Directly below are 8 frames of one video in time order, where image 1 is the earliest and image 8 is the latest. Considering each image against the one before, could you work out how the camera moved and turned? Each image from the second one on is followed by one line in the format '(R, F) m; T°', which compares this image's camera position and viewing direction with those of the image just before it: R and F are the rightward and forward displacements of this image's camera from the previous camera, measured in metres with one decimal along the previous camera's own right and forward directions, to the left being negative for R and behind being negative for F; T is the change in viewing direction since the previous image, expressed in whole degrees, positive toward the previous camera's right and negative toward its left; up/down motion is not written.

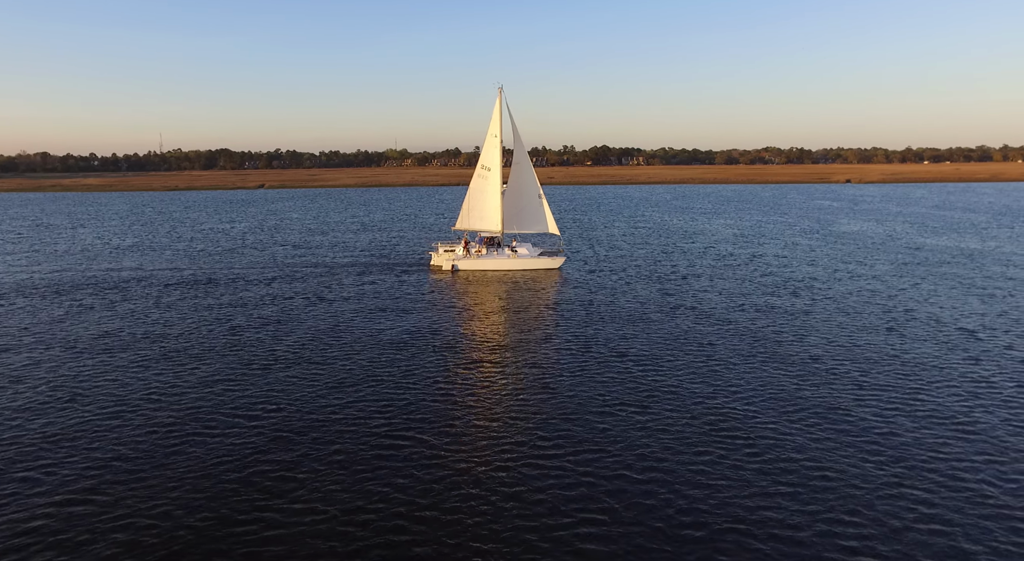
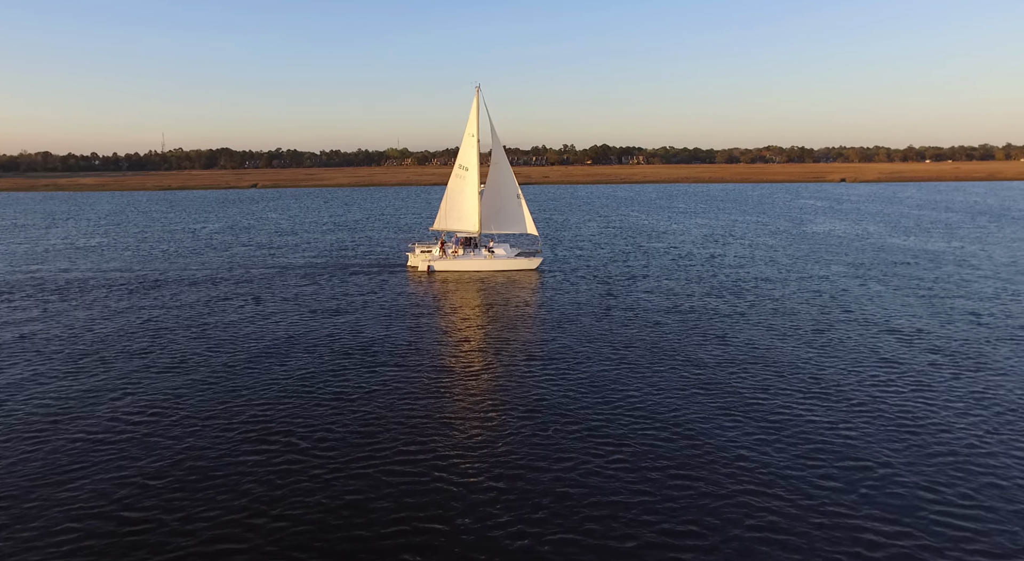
(+4.5, -0.3) m; 0°
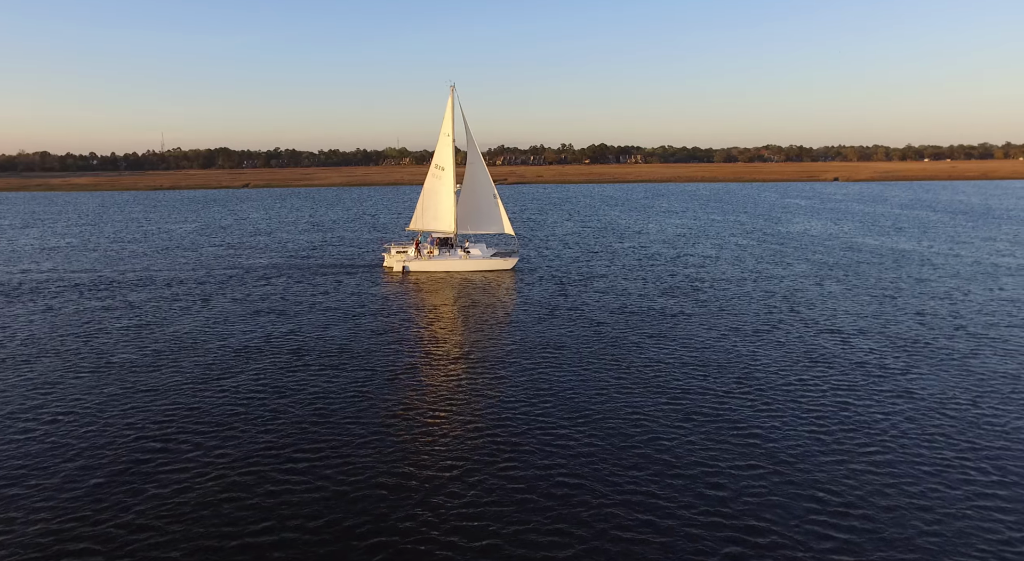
(+3.6, -0.3) m; 0°
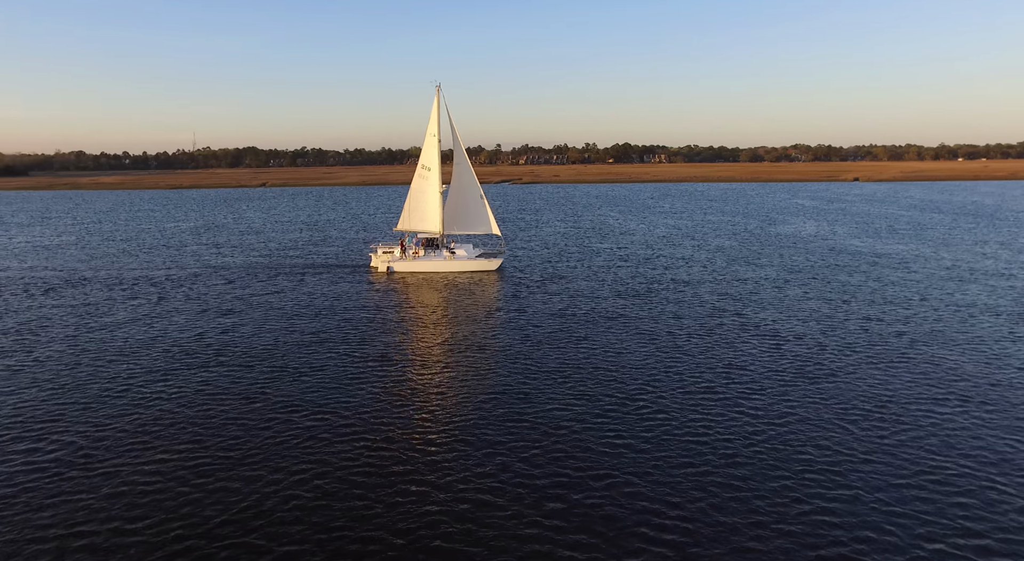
(+5.5, -0.5) m; -2°
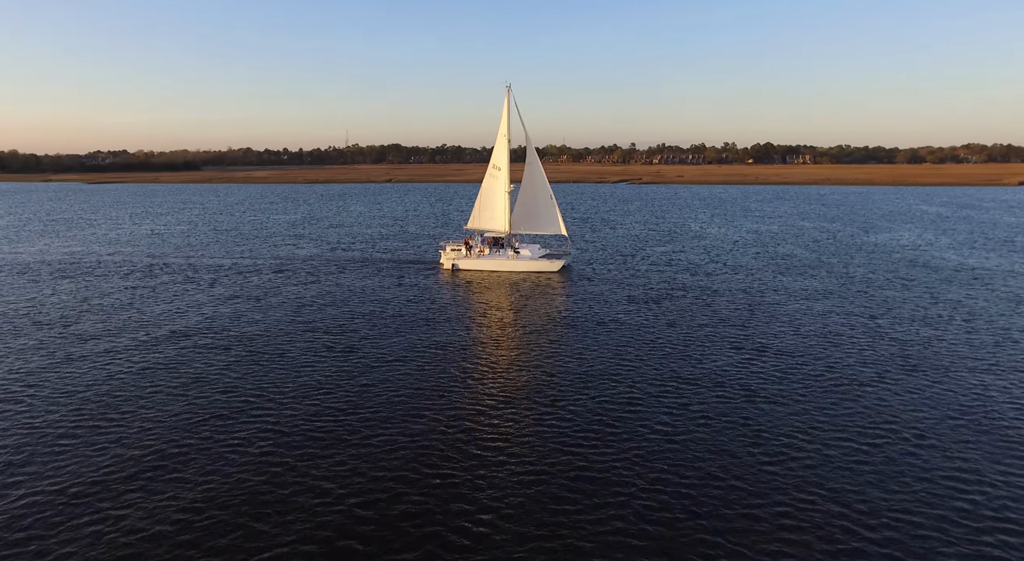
(+8.9, -0.7) m; -11°
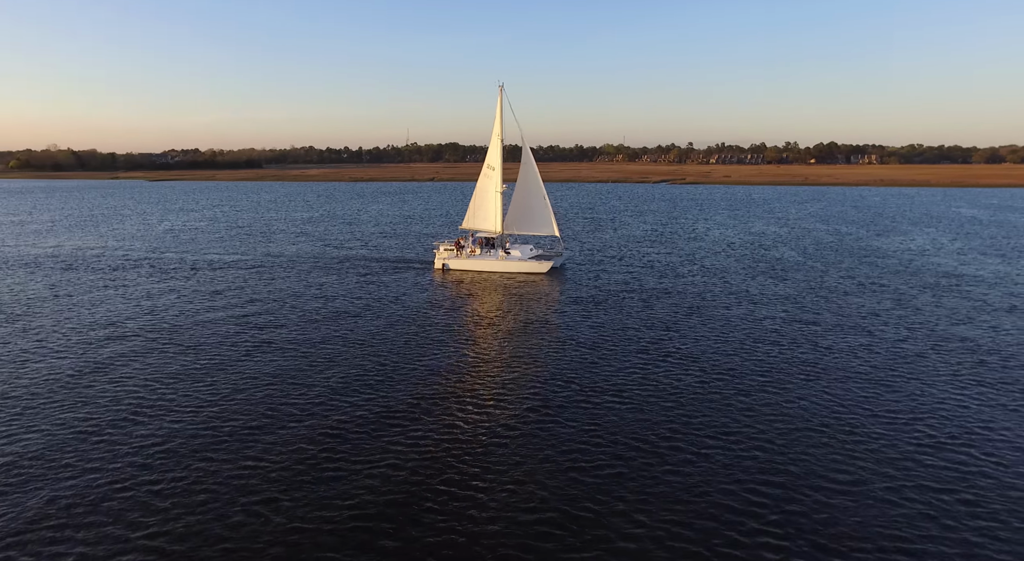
(+8.6, -0.8) m; -4°
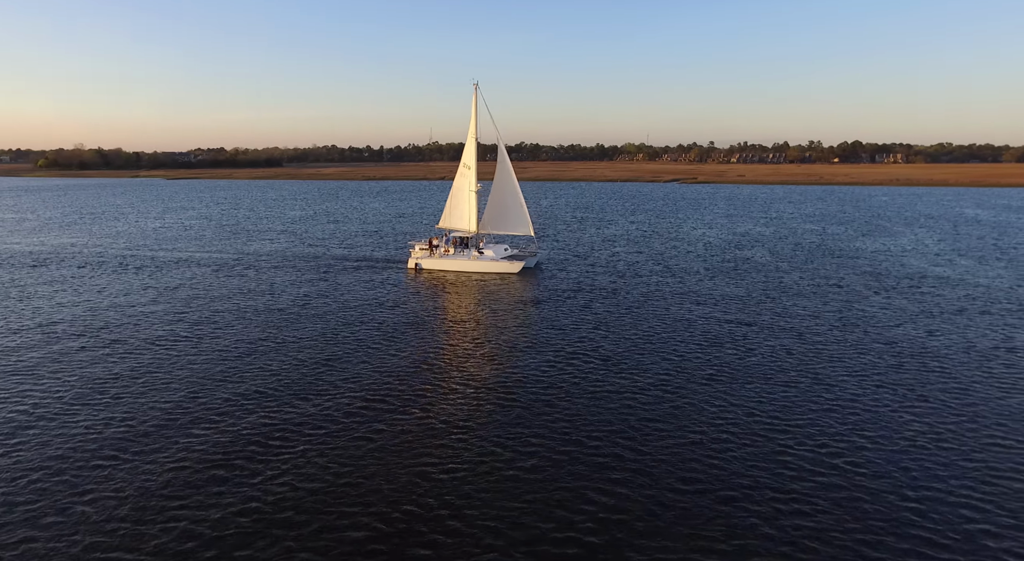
(+6.3, -0.3) m; -2°
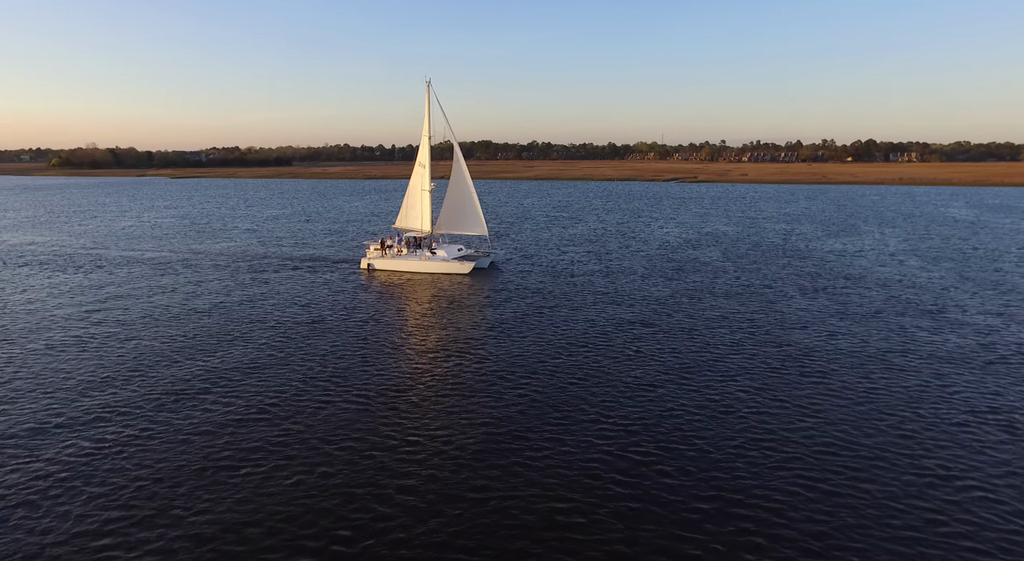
(+7.9, -0.1) m; -1°
